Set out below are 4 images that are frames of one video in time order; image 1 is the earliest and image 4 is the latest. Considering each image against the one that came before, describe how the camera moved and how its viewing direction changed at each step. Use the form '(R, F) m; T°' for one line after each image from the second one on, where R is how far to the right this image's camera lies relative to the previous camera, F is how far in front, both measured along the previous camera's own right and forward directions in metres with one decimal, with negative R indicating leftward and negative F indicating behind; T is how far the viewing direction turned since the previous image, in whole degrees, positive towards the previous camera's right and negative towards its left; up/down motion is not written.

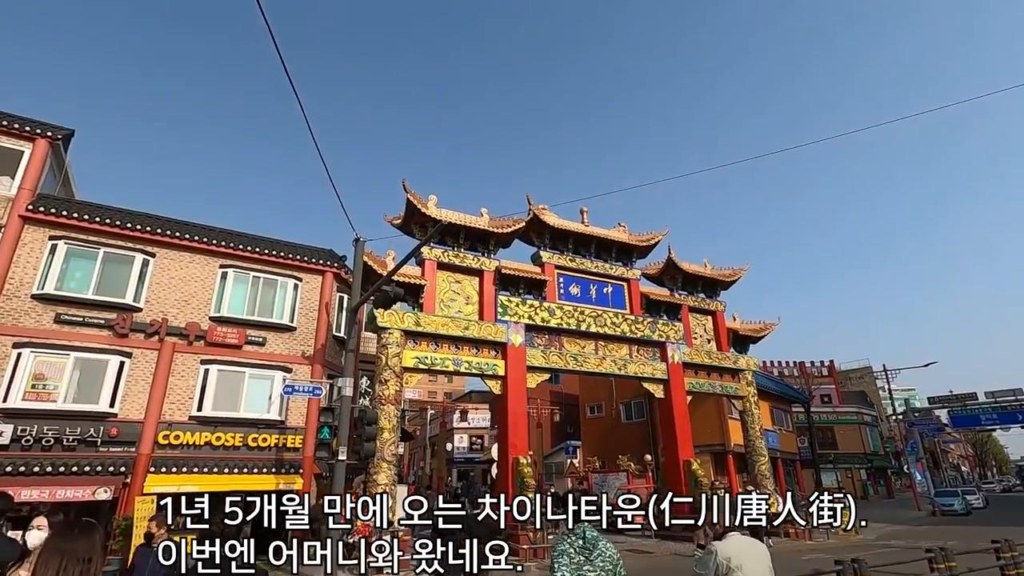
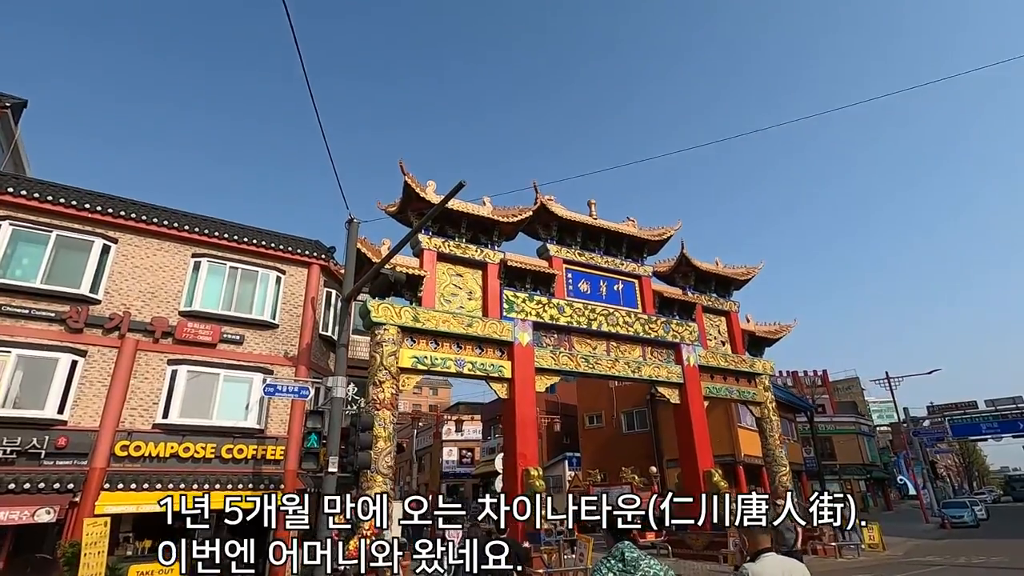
(-0.6, +1.4) m; +2°
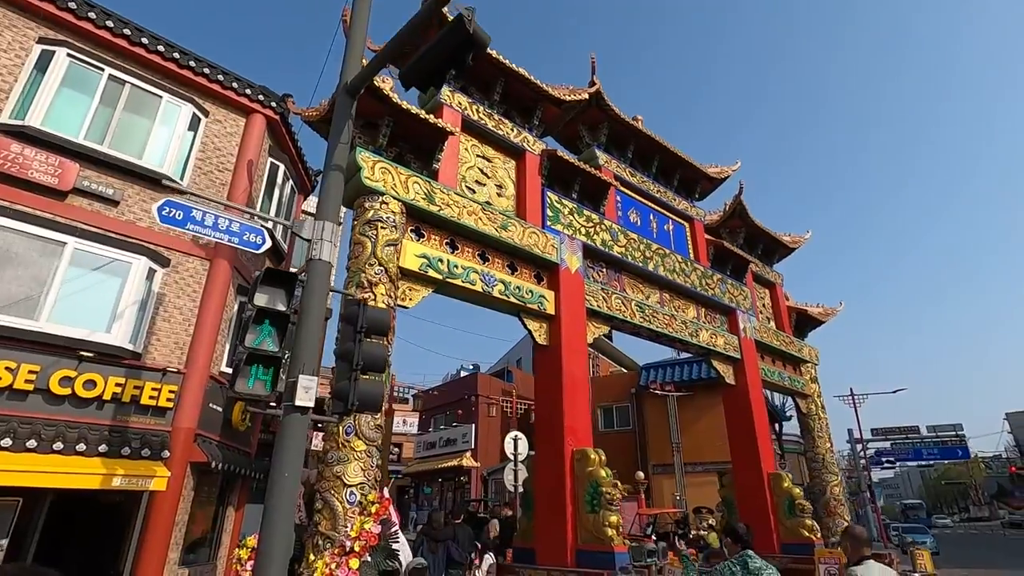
(-2.2, +4.8) m; +9°
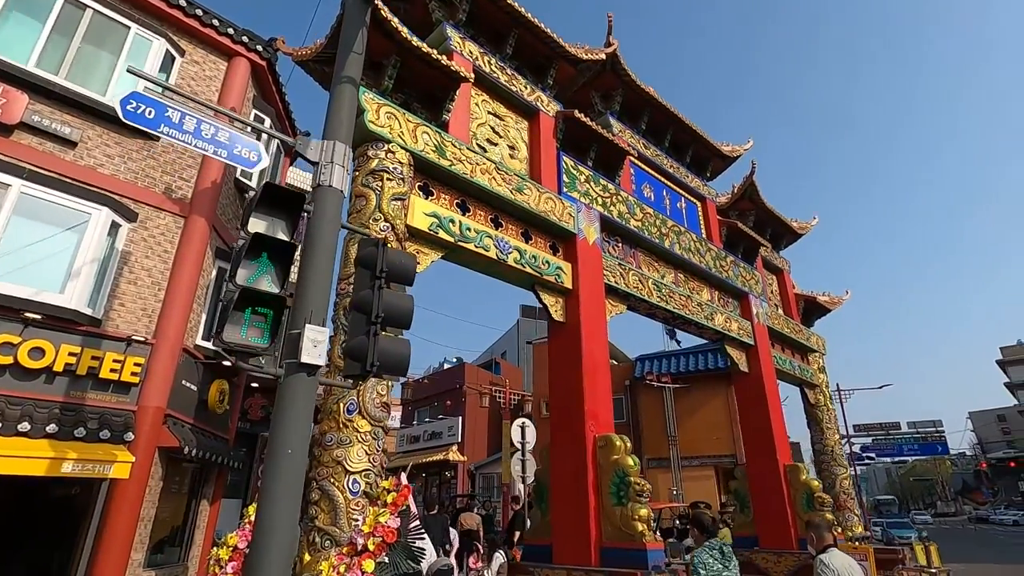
(-0.5, +0.9) m; +2°
